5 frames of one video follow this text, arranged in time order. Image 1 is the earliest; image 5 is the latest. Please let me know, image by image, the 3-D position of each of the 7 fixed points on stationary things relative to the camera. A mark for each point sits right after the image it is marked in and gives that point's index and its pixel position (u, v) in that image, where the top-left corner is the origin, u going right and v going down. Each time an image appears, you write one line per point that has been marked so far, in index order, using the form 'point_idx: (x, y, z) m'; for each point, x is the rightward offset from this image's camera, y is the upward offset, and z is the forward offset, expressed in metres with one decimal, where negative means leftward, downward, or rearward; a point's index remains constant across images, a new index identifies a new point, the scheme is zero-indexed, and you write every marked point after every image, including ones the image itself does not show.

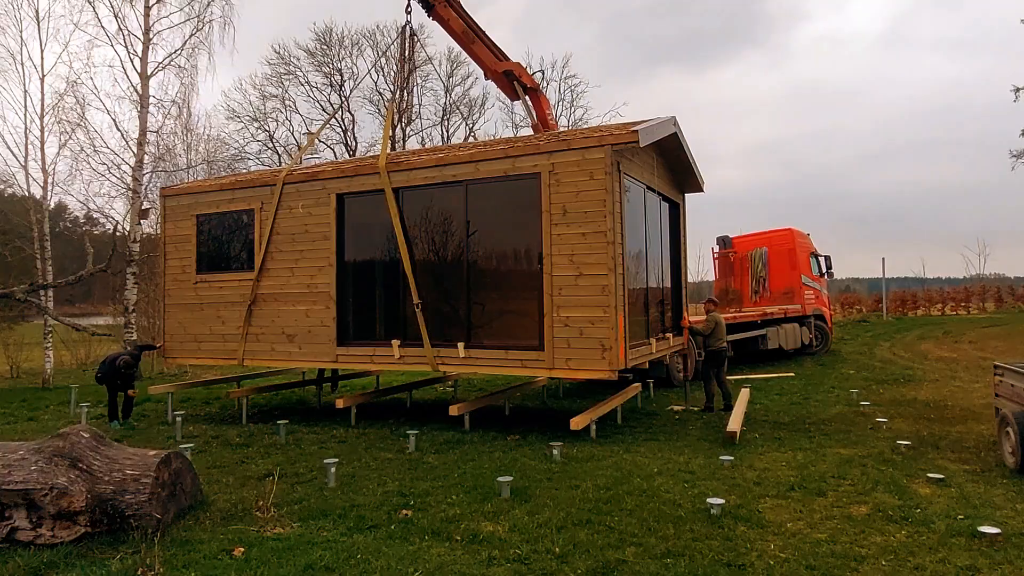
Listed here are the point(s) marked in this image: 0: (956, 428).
0: (+4.7, -1.5, +6.9) m
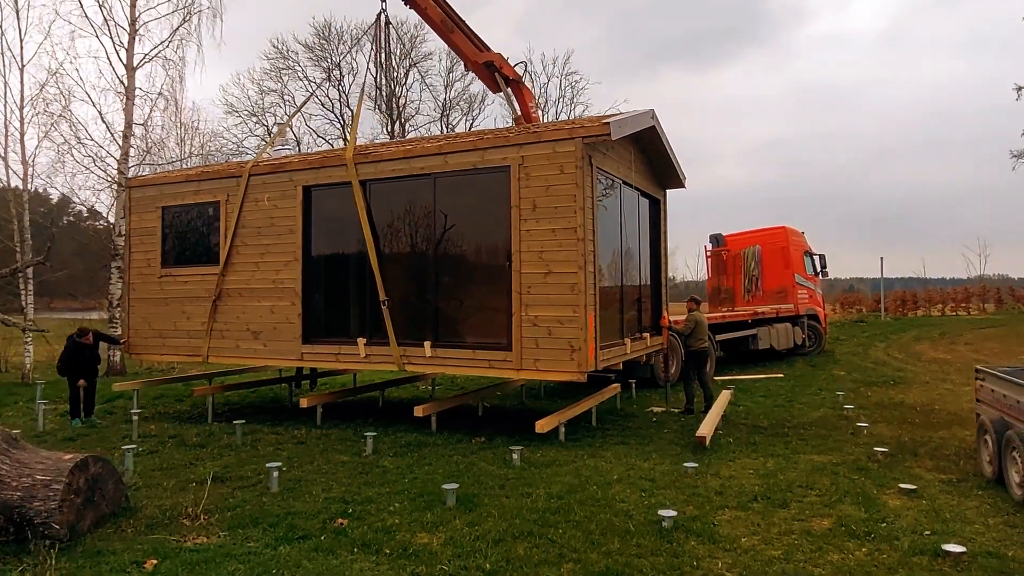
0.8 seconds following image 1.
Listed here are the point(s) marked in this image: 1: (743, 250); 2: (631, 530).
0: (+4.4, -1.5, +6.7) m
1: (+5.9, +1.0, +16.5) m
2: (+0.7, -1.4, +3.9) m
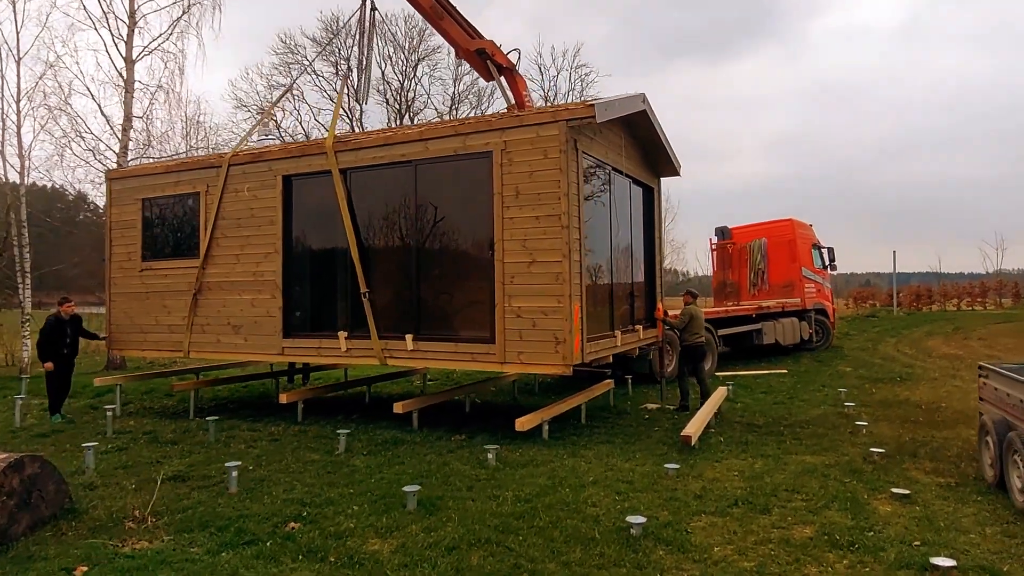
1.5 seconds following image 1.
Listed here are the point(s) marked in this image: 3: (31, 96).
0: (+4.2, -1.4, +6.4) m
1: (+5.9, +1.1, +16.2) m
2: (+0.5, -1.4, +3.6) m
3: (-11.7, +4.7, +15.7) m
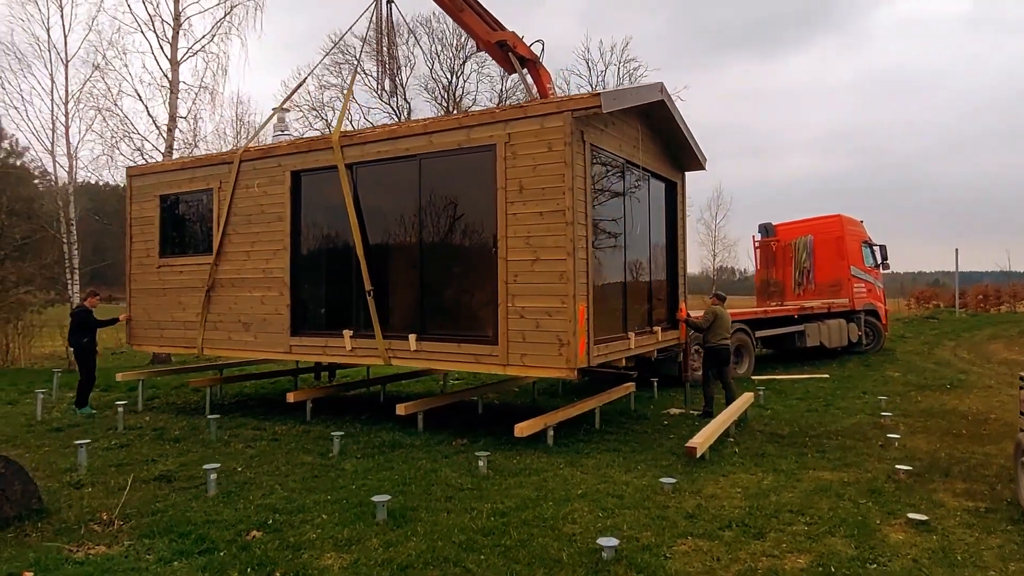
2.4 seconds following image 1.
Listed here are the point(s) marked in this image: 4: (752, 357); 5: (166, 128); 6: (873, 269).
0: (+4.2, -1.5, +5.8) m
1: (+6.7, +1.1, +15.4) m
2: (+0.3, -1.4, +3.3) m
3: (-10.9, +4.8, +16.3) m
4: (+4.6, -1.3, +12.4) m
5: (-9.7, +4.5, +18.2) m
6: (+8.8, +0.5, +15.9) m
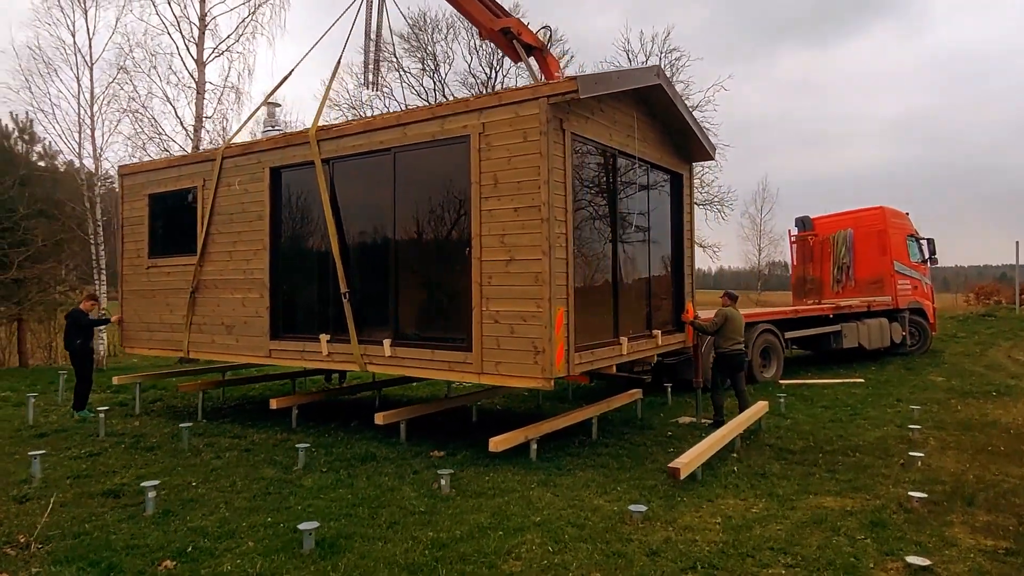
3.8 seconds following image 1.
0: (+4.0, -1.5, +5.1) m
1: (+7.1, +1.2, +14.5) m
2: (-0.1, -1.4, +2.9) m
3: (-10.4, +4.8, +16.6) m
4: (+4.8, -1.3, +11.7) m
5: (-9.1, +4.5, +18.4) m
6: (+9.3, +0.6, +14.9) m
